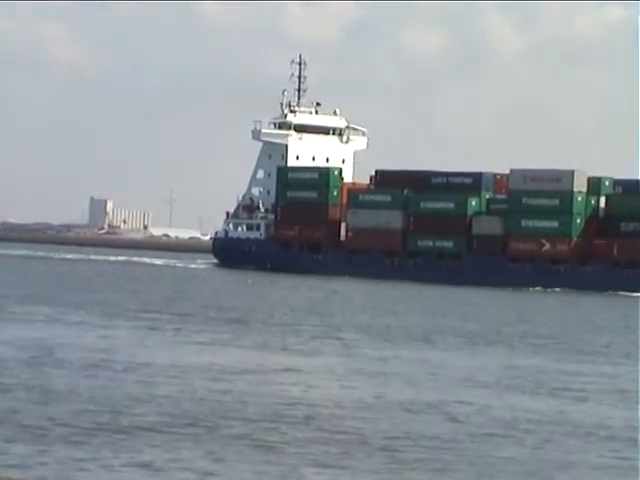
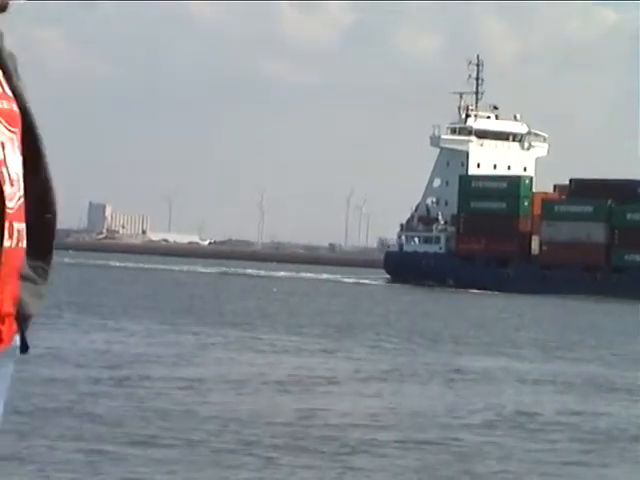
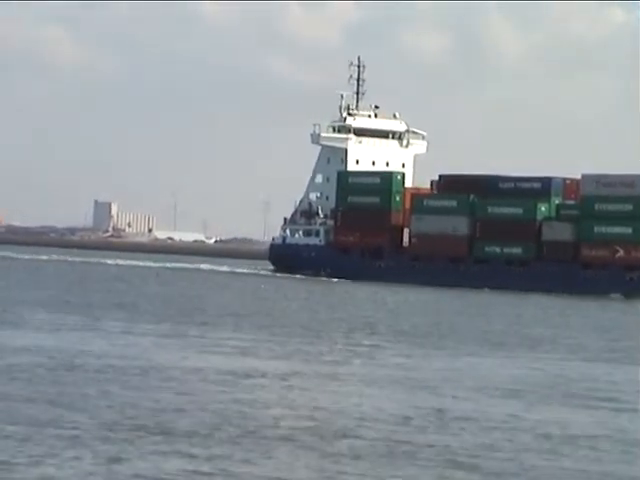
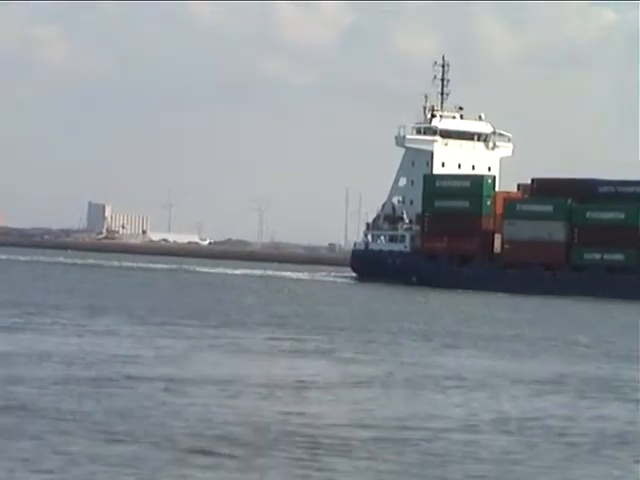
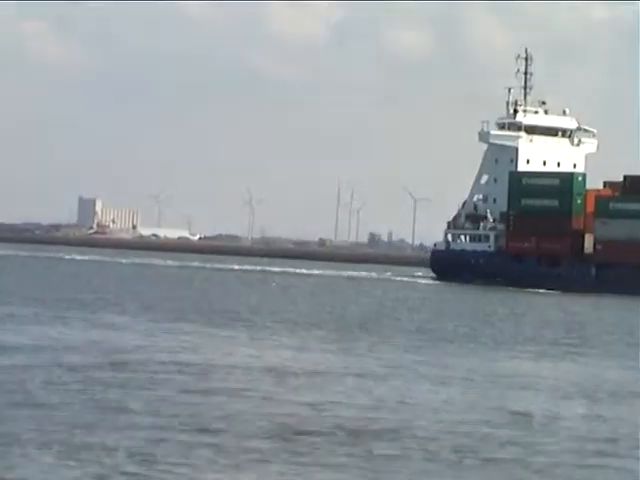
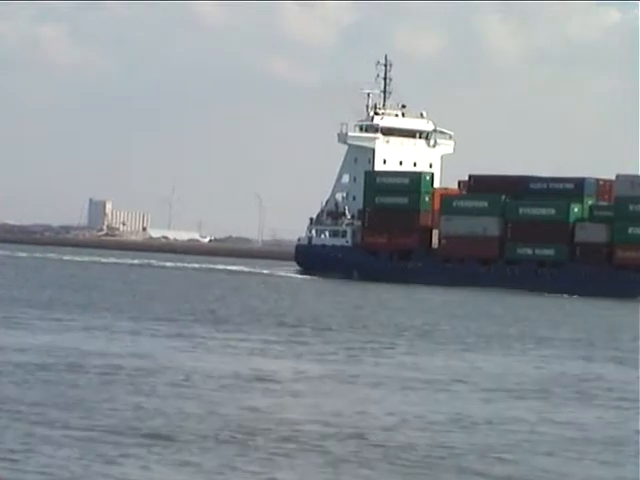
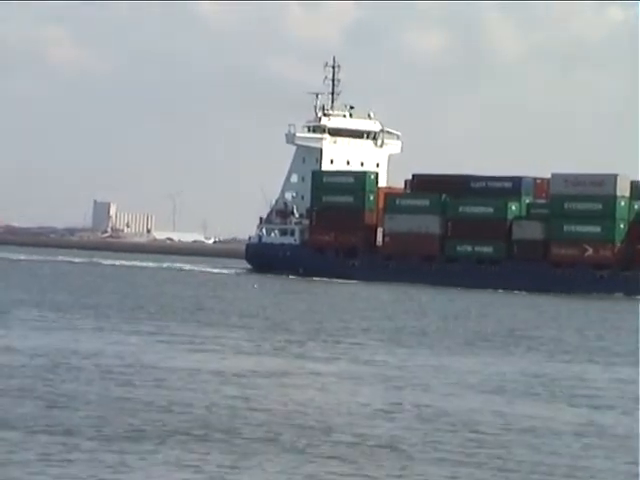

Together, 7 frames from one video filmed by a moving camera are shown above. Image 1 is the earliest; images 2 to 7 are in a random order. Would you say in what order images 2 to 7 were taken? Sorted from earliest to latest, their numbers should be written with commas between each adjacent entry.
7, 3, 6, 4, 2, 5
